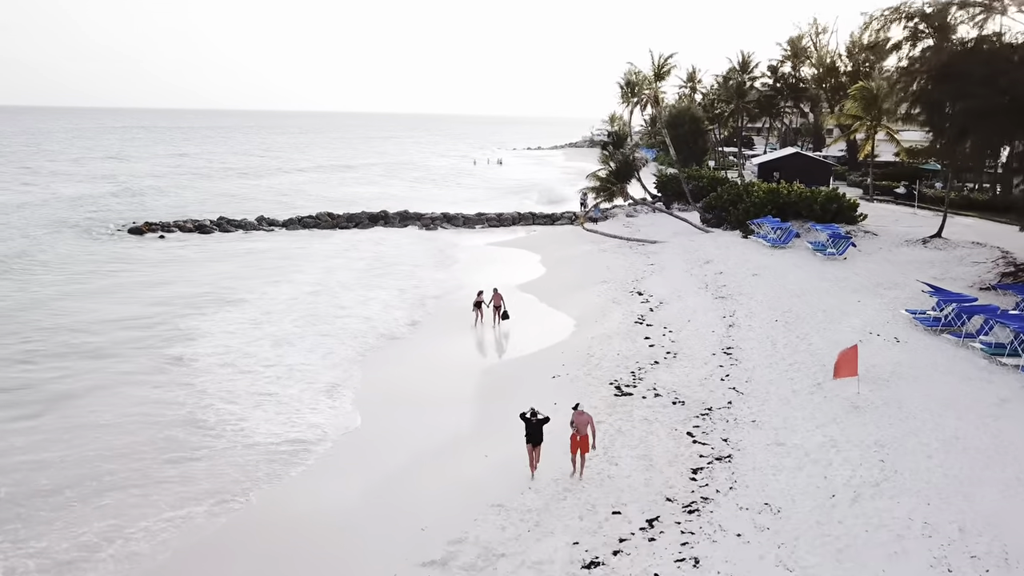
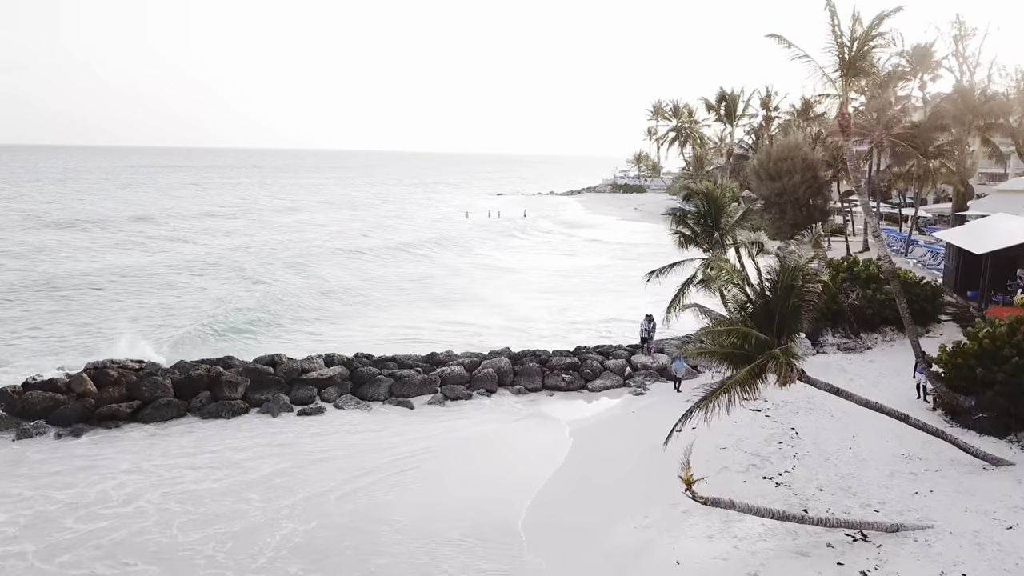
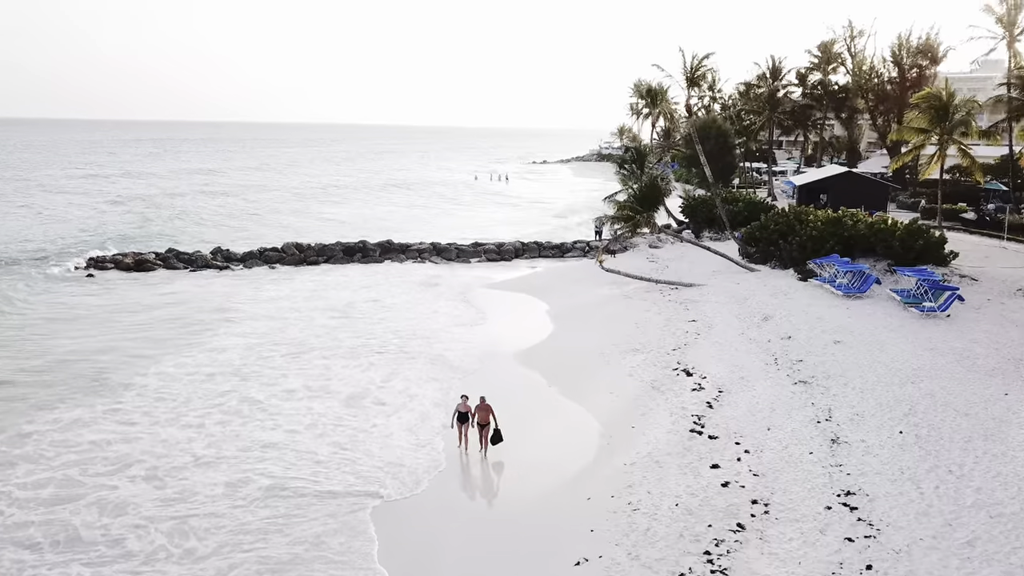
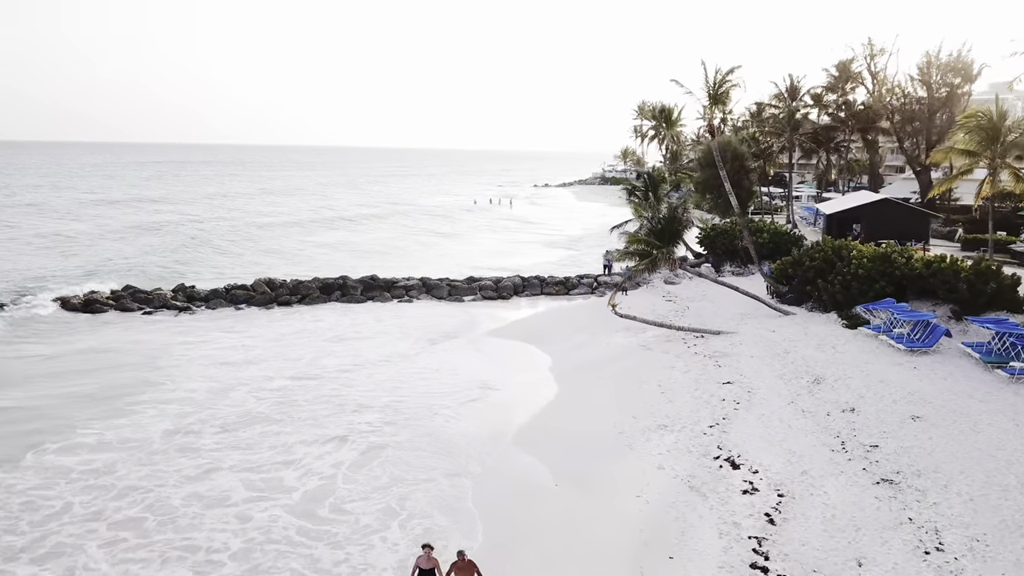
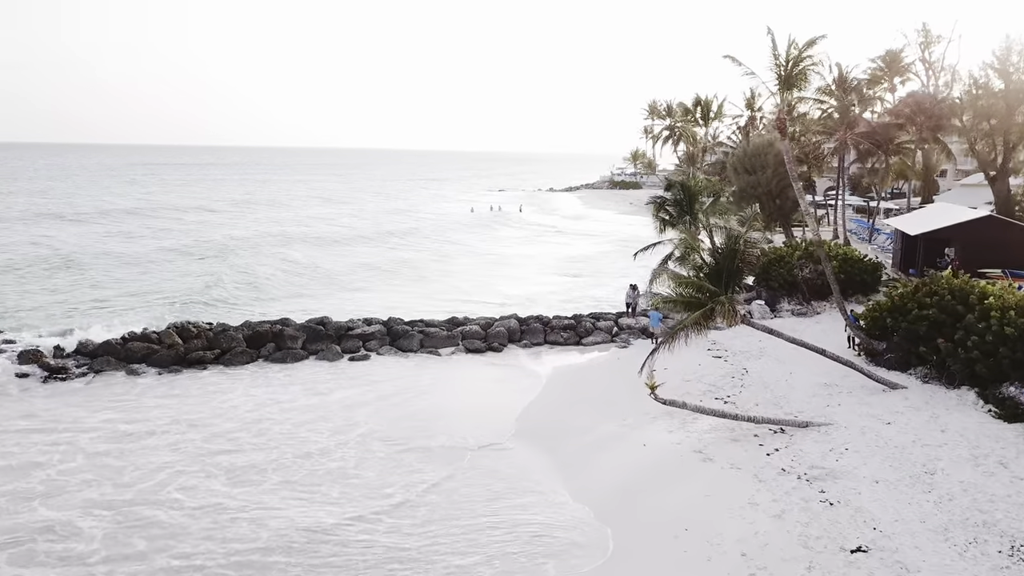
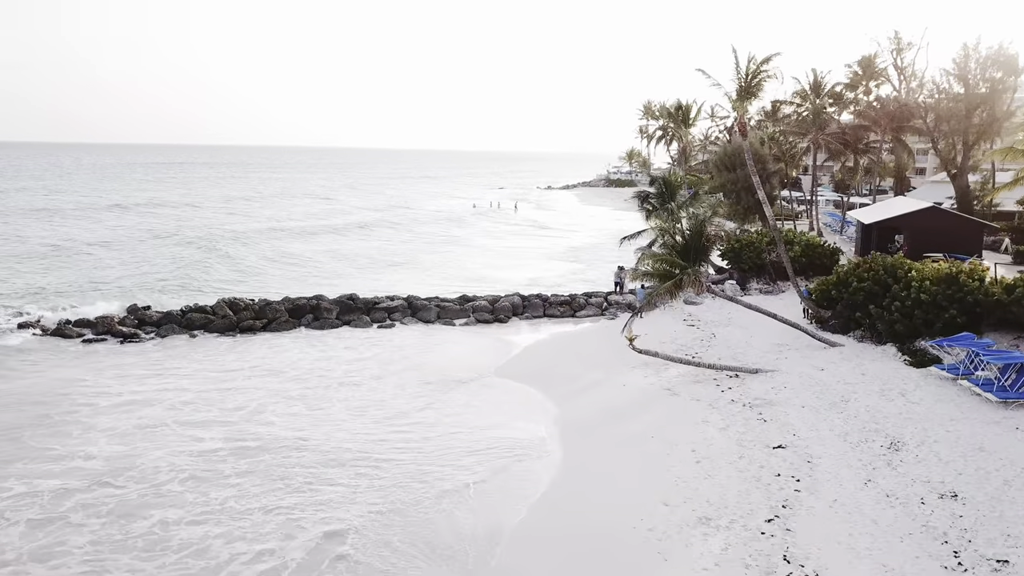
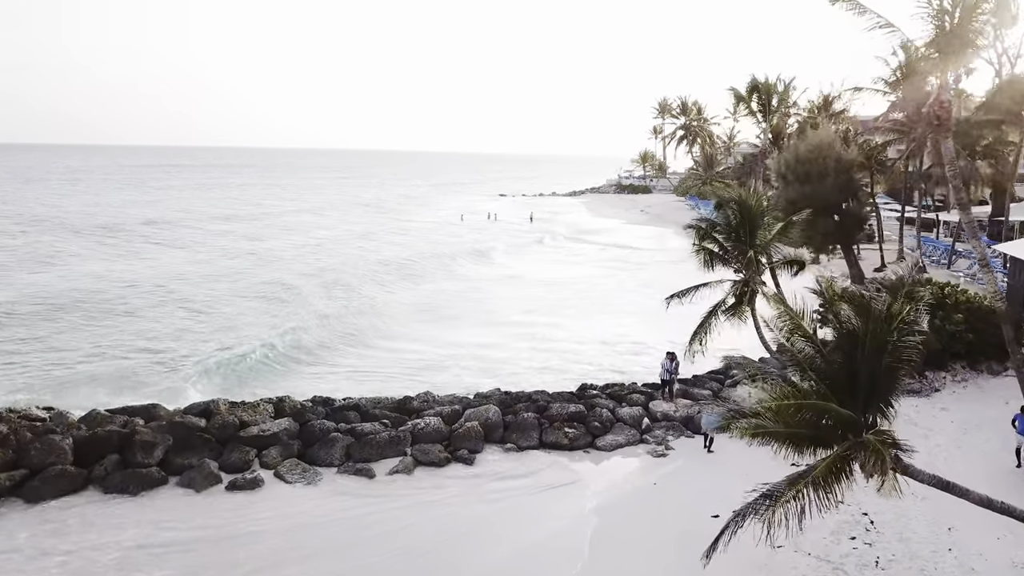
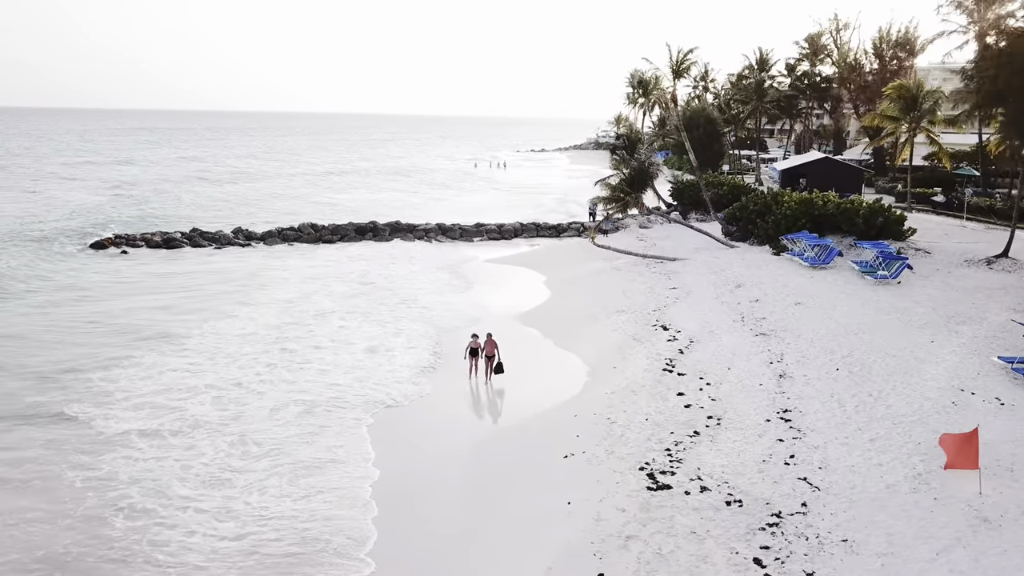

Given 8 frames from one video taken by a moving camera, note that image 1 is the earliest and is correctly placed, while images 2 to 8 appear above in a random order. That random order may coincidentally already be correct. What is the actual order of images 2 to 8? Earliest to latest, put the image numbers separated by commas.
8, 3, 4, 6, 5, 2, 7
